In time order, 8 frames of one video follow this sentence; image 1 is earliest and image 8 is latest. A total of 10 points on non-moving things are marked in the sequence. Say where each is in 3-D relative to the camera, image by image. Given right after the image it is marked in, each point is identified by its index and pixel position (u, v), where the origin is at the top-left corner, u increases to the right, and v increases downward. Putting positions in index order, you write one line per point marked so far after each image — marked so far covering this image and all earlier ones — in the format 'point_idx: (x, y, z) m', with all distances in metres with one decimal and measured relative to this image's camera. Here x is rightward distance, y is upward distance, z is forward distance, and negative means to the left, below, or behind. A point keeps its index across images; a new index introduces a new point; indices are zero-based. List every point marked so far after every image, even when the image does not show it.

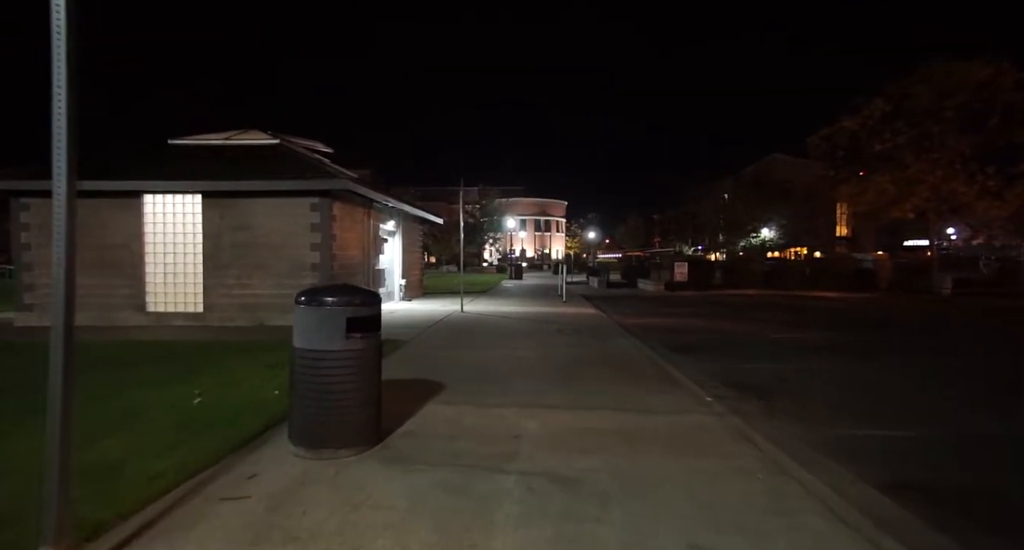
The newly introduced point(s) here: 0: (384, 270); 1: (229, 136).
0: (-5.4, +0.2, +18.4) m
1: (-10.3, +5.1, +16.0) m
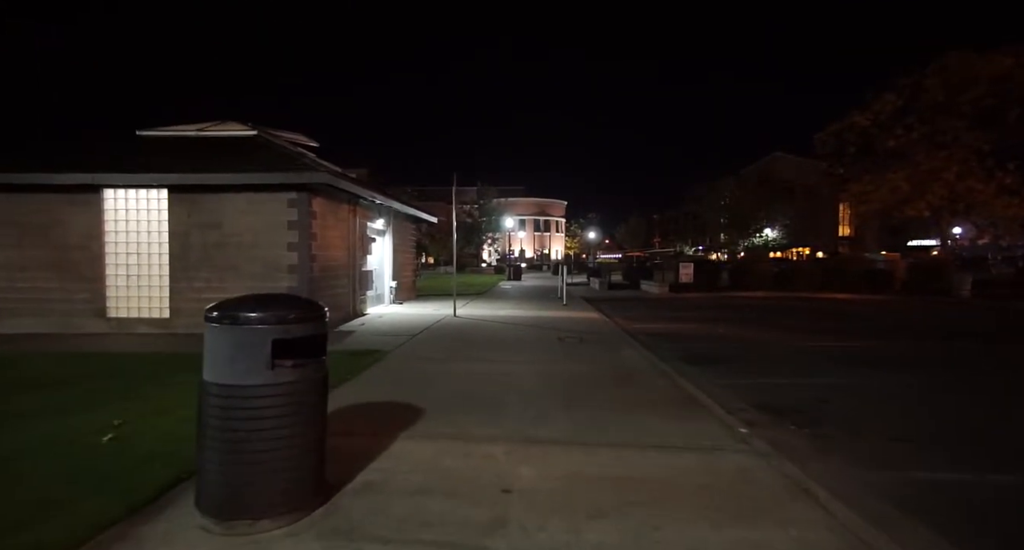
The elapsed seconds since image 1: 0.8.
0: (-5.5, +0.1, +17.3) m
1: (-10.4, +5.0, +14.9) m
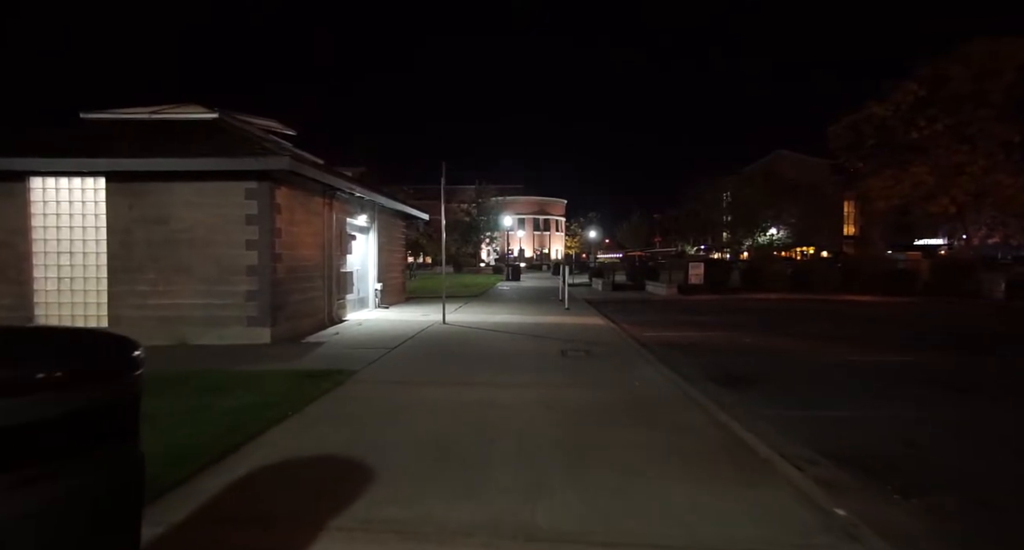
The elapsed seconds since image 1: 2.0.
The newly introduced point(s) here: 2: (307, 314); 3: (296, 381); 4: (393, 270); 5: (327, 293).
0: (-5.7, +0.1, +15.6) m
1: (-10.6, +4.9, +13.2) m
2: (-5.6, -1.1, +12.0) m
3: (-3.6, -1.8, +7.3) m
4: (-5.4, +0.2, +19.8) m
5: (-5.6, -0.6, +13.3) m
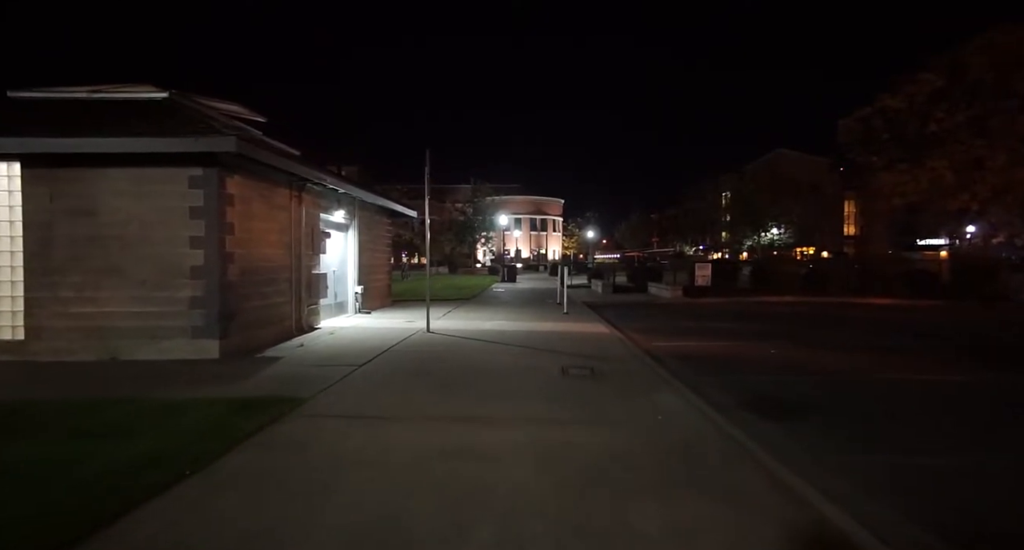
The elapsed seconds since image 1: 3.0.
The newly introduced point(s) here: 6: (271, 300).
0: (-5.9, 0.0, +14.1) m
1: (-10.8, +4.9, +11.6) m
2: (-5.8, -1.2, +10.4) m
3: (-3.7, -1.8, +5.8) m
4: (-5.6, +0.1, +18.3) m
5: (-5.8, -0.6, +11.7) m
6: (-5.8, -0.6, +10.6) m
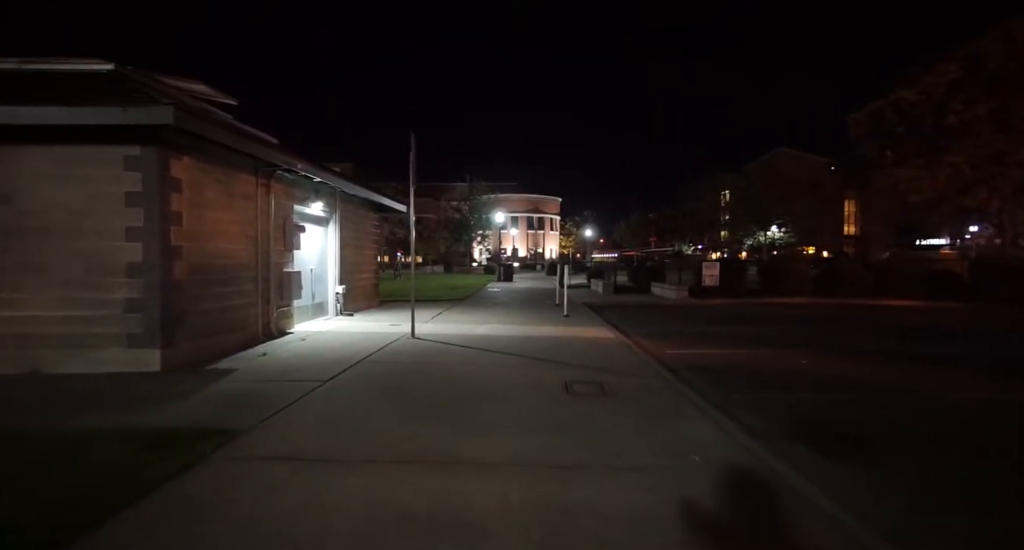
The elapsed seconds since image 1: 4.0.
0: (-6.0, +0.1, +12.7) m
1: (-10.9, +4.9, +10.3) m
2: (-5.9, -1.1, +9.1) m
3: (-3.8, -1.8, +4.4) m
4: (-5.8, +0.2, +16.9) m
5: (-5.9, -0.6, +10.4) m
6: (-5.9, -0.6, +9.3) m
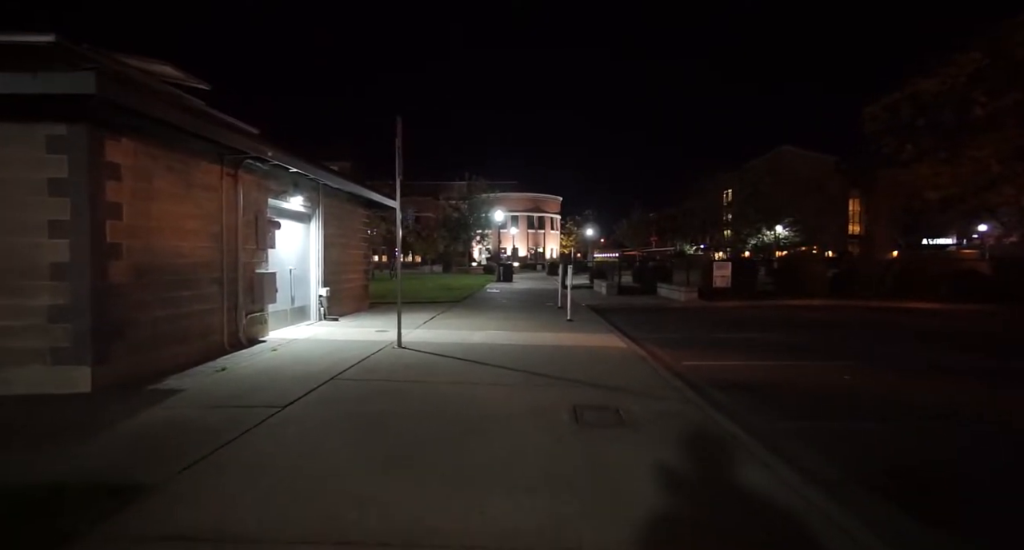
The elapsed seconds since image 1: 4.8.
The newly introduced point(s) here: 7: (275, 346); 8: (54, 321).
0: (-6.0, 0.0, +11.5) m
1: (-10.9, +4.9, +9.1) m
2: (-6.0, -1.2, +7.9) m
3: (-3.8, -1.8, +3.2) m
4: (-5.8, +0.1, +15.7) m
5: (-6.0, -0.6, +9.2) m
6: (-6.0, -0.6, +8.1) m
7: (-5.2, -1.6, +9.8) m
8: (-6.5, -0.6, +6.3) m
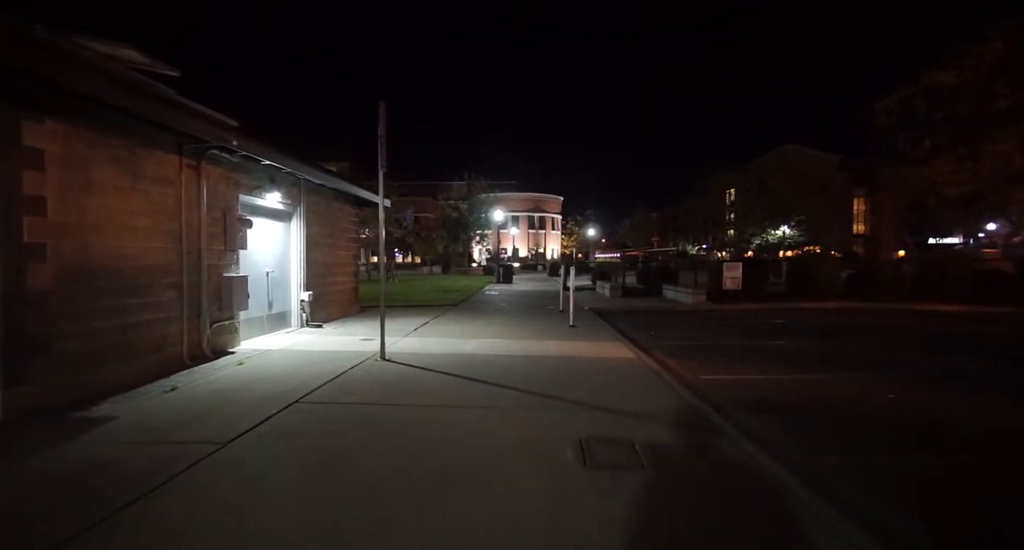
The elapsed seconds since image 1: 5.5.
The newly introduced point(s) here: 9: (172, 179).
0: (-6.1, -0.1, +10.5) m
1: (-11.0, +4.8, +8.1) m
2: (-6.0, -1.2, +6.9) m
3: (-3.9, -1.9, +2.2) m
4: (-5.9, +0.1, +14.7) m
5: (-6.0, -0.7, +8.2) m
6: (-6.0, -0.7, +7.0) m
7: (-5.3, -1.7, +8.8) m
8: (-6.6, -0.7, +5.2) m
9: (-6.0, +1.7, +7.9) m
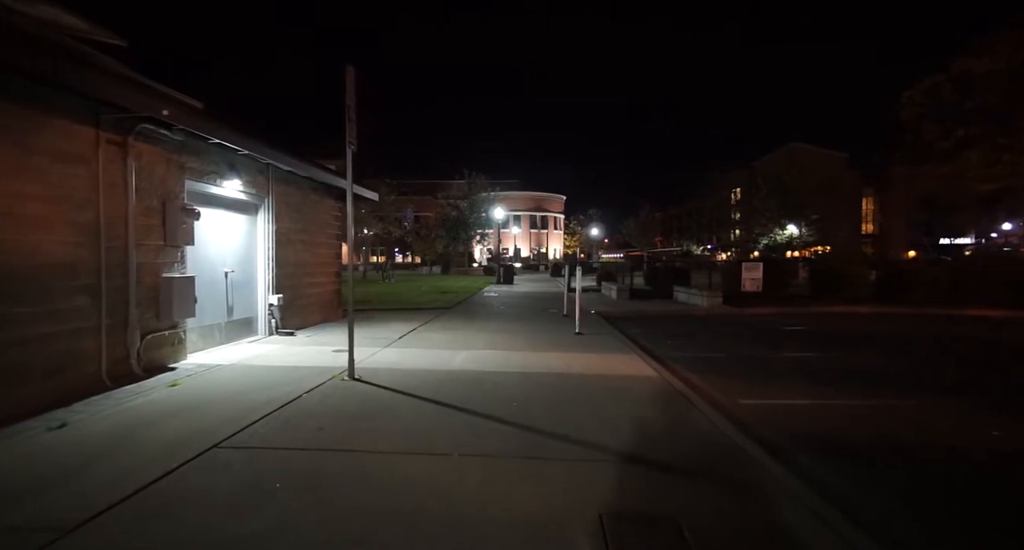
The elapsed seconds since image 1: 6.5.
0: (-6.1, -0.1, +9.0) m
1: (-11.0, +4.8, +6.6) m
2: (-6.1, -1.2, +5.4) m
3: (-4.0, -1.9, +0.7) m
4: (-5.9, 0.0, +13.2) m
5: (-6.1, -0.7, +6.6) m
6: (-6.1, -0.7, +5.5) m
7: (-5.4, -1.7, +7.3) m
8: (-6.7, -0.7, +3.7) m
9: (-6.1, +1.7, +6.3) m
